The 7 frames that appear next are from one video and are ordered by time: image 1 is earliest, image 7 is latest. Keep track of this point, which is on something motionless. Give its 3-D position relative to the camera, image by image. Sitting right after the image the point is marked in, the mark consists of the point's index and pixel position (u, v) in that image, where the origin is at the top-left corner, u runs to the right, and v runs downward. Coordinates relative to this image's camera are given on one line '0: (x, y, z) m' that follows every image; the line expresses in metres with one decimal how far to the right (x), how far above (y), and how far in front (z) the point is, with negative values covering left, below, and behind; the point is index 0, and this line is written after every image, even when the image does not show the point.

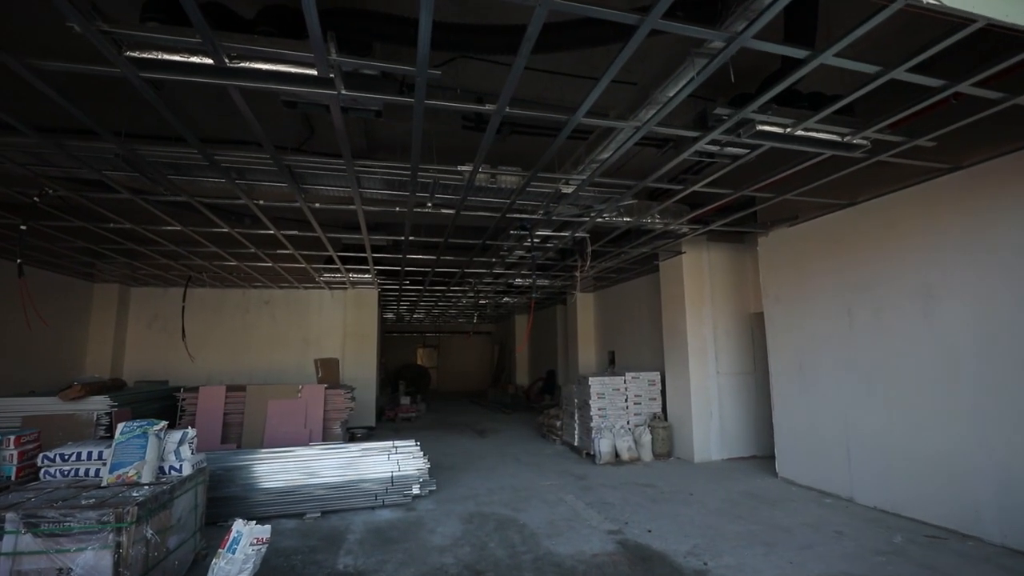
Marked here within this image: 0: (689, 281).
0: (+1.7, +0.1, +6.1) m
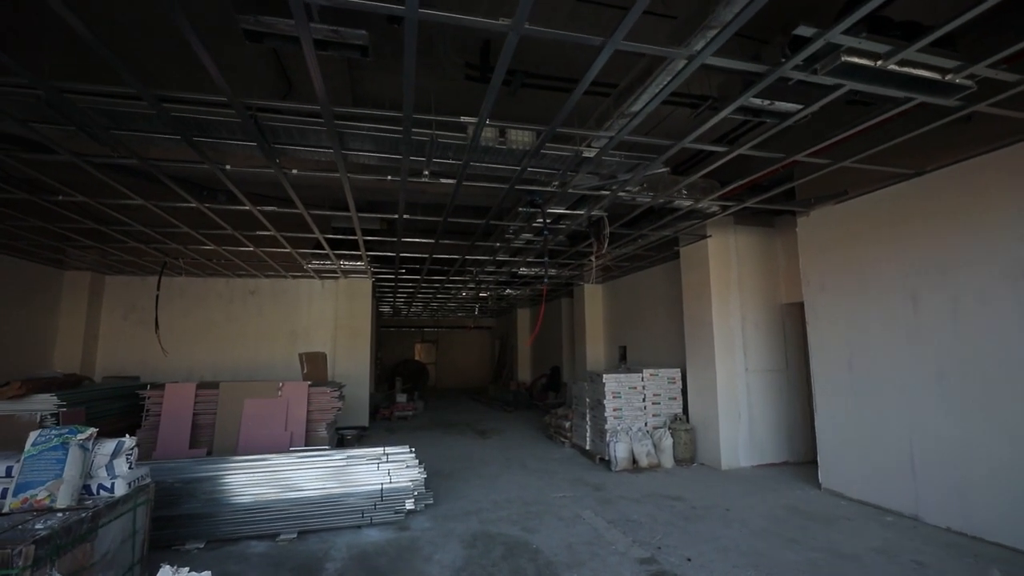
0: (+1.8, +0.2, +5.5) m
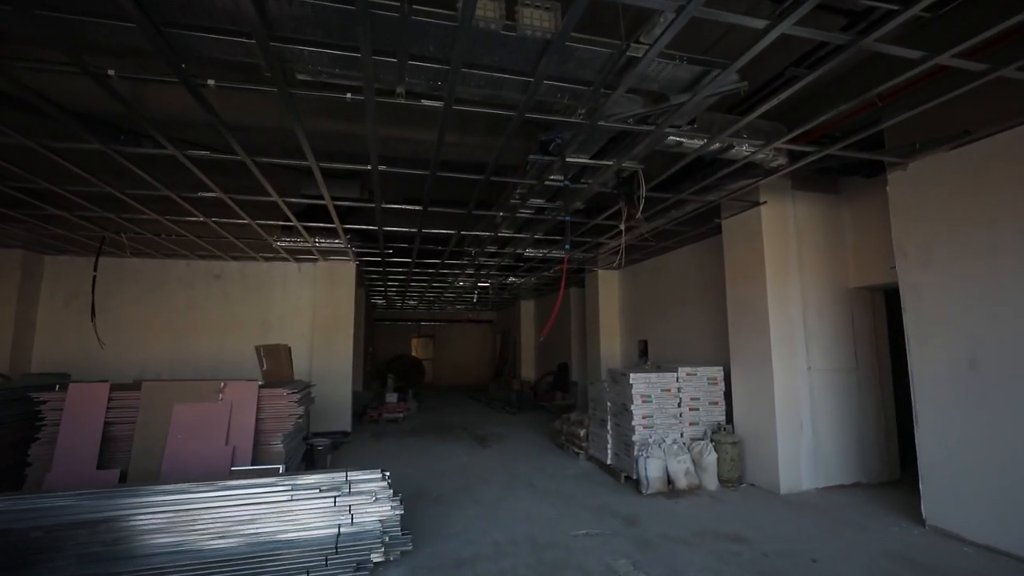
0: (+1.9, +0.3, +4.4) m
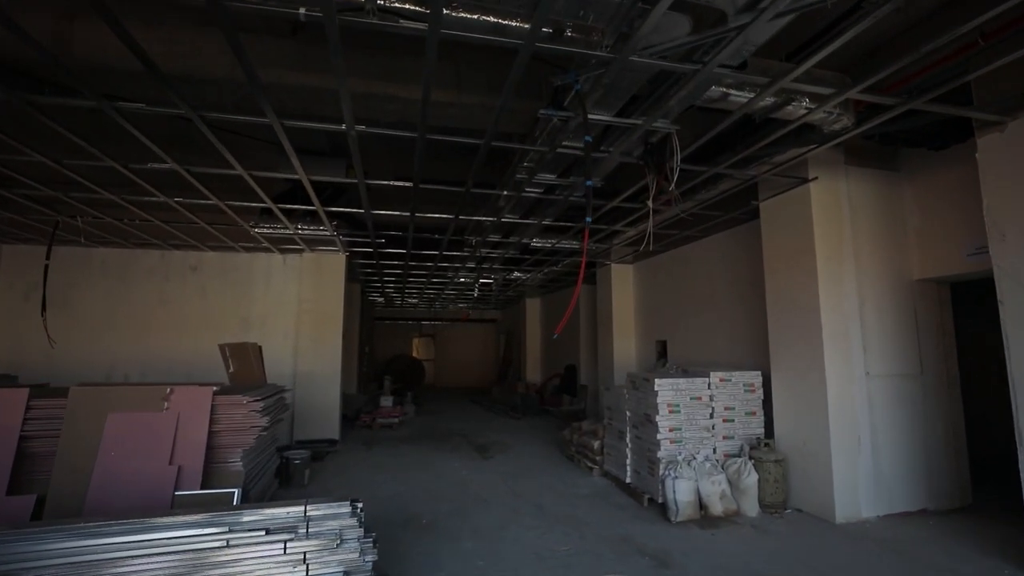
0: (+1.9, +0.4, +3.7) m
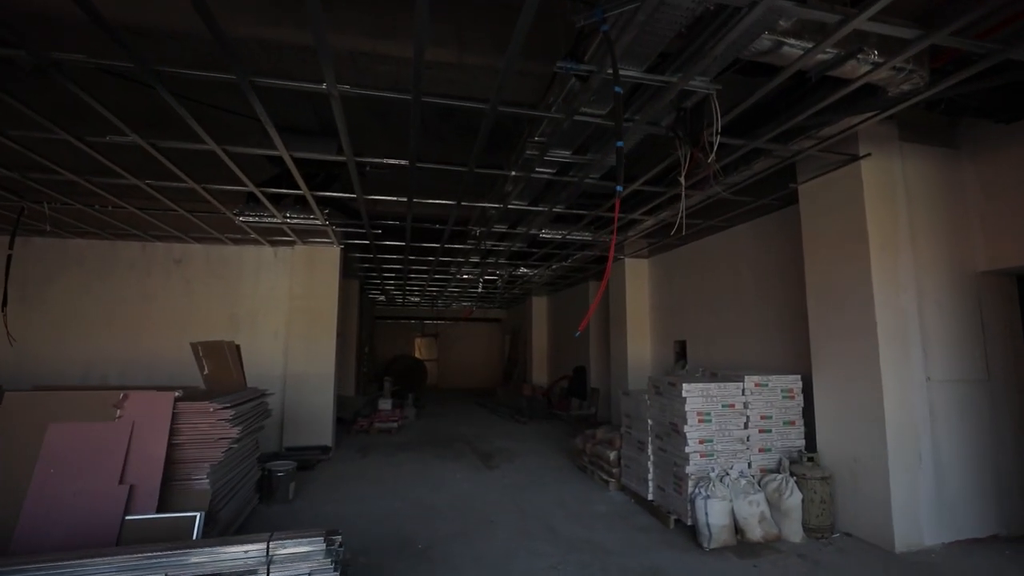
0: (+1.9, +0.4, +3.3) m
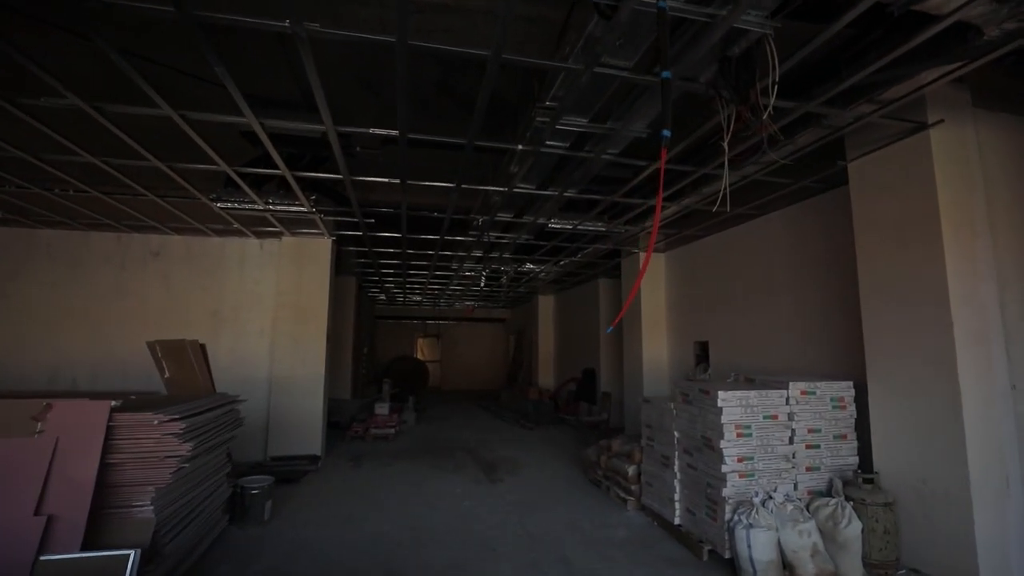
0: (+2.0, +0.5, +2.8) m
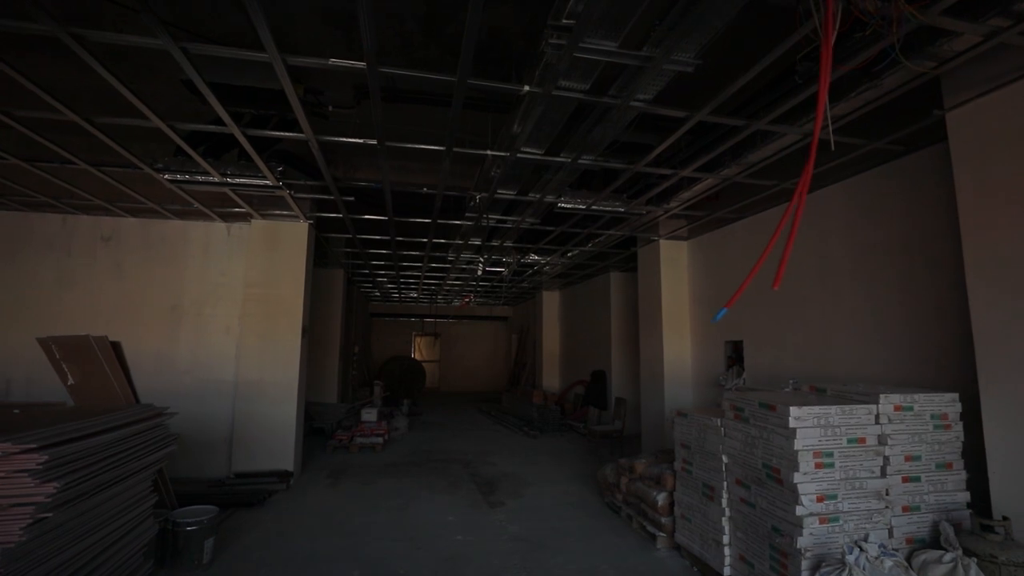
0: (+2.0, +0.5, +2.0) m
